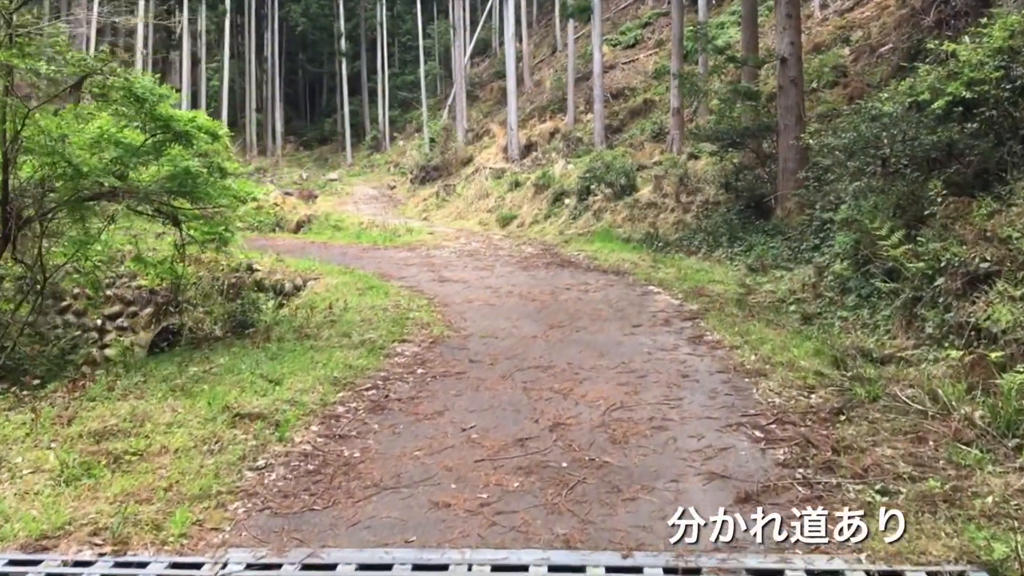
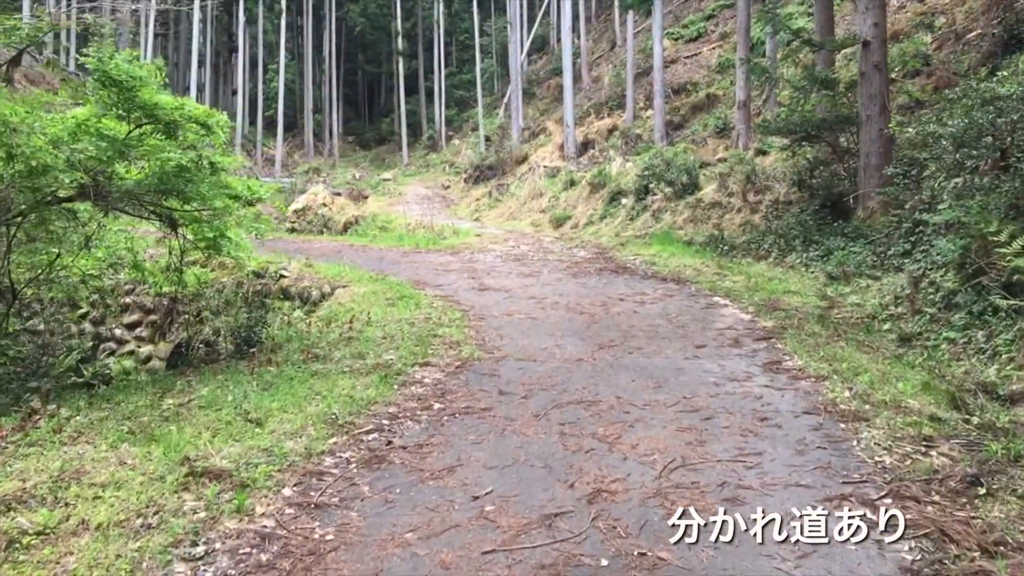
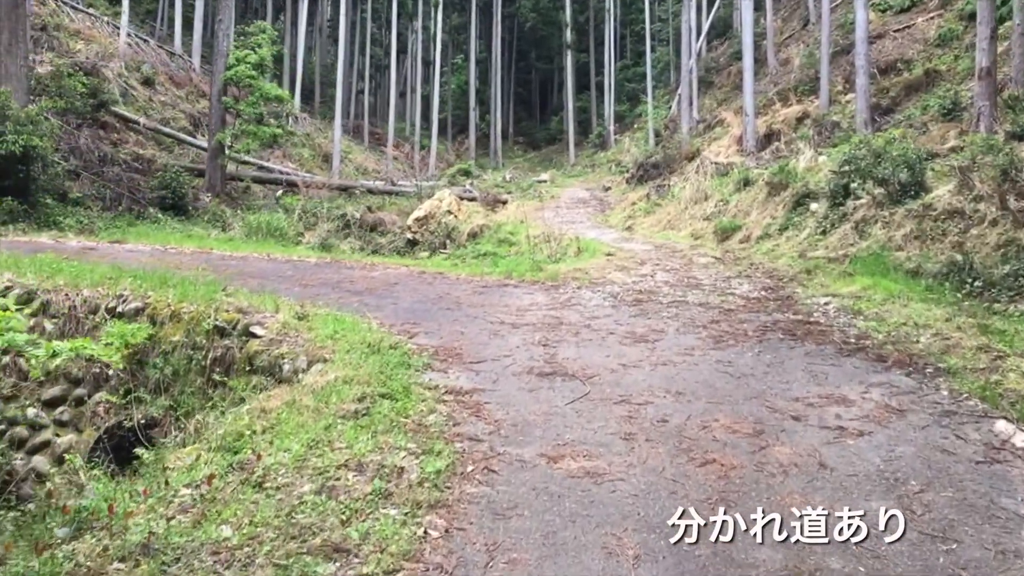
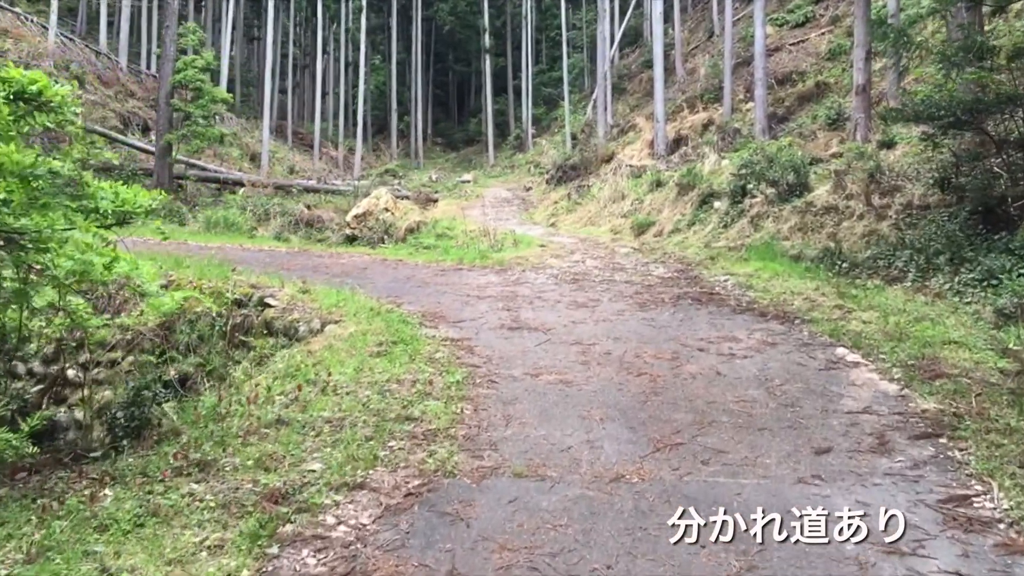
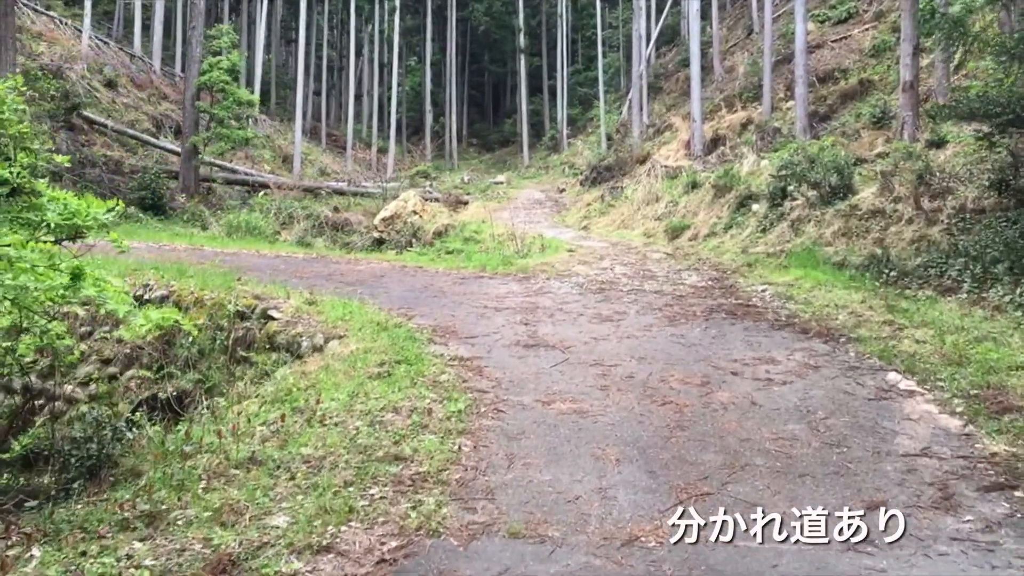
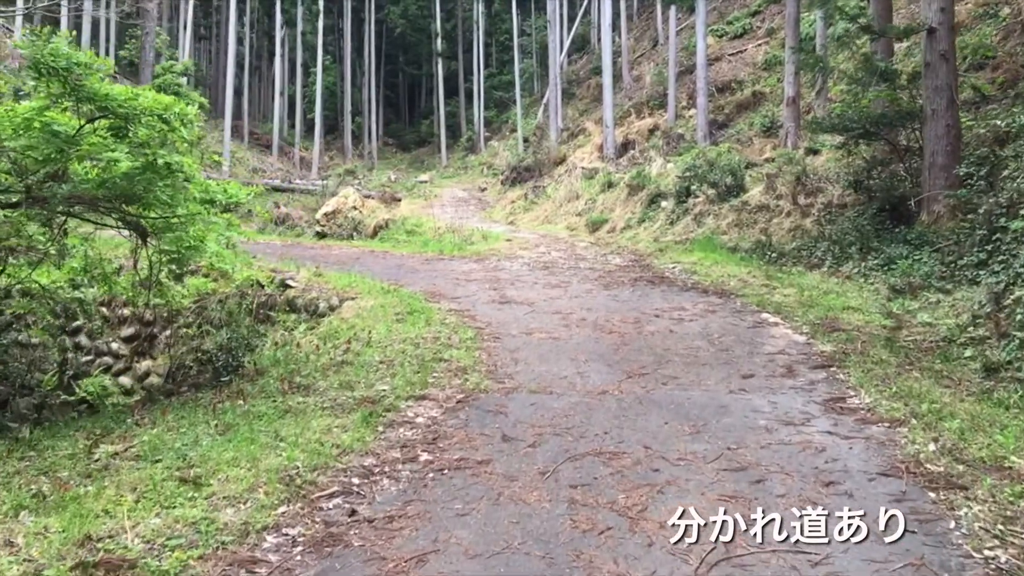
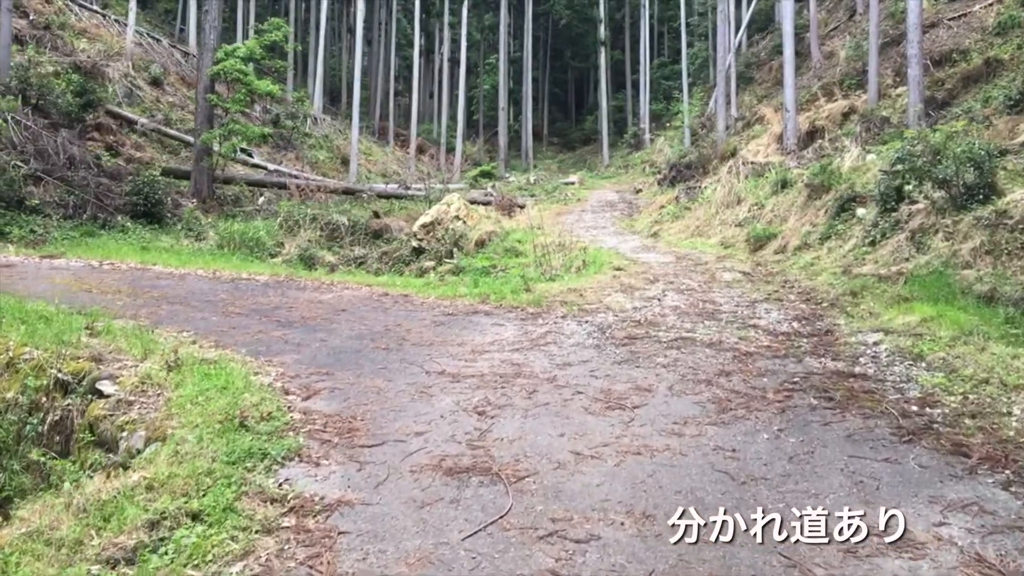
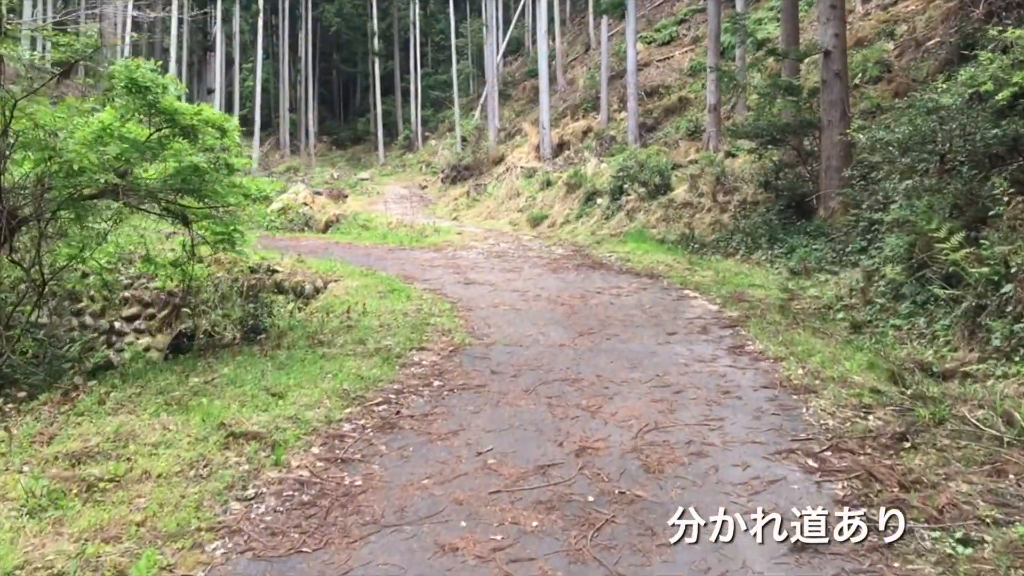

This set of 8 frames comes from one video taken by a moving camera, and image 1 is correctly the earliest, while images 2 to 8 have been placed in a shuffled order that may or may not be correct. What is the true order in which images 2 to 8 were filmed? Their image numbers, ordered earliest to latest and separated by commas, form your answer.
8, 2, 6, 4, 5, 3, 7
